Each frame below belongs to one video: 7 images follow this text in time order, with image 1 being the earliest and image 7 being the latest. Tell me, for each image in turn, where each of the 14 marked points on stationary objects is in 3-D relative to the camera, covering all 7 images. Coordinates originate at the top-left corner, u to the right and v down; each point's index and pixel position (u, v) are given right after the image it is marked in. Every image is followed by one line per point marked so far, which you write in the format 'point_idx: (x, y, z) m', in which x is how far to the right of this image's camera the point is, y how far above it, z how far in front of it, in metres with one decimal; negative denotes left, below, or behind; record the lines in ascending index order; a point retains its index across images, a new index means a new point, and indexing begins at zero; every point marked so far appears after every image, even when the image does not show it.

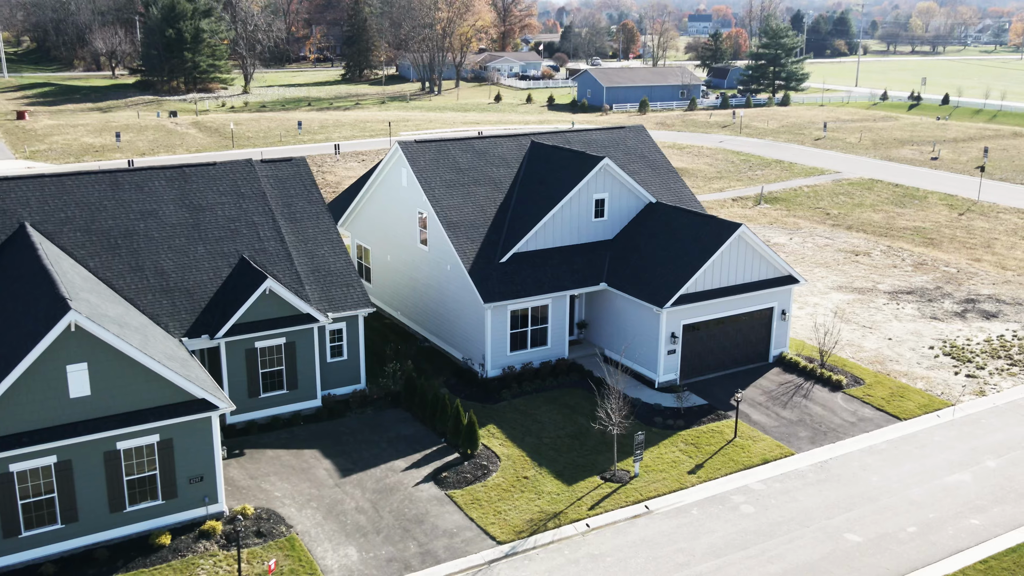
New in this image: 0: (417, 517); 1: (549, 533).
0: (-1.9, -4.4, +18.9) m
1: (+0.7, -4.6, +18.4) m
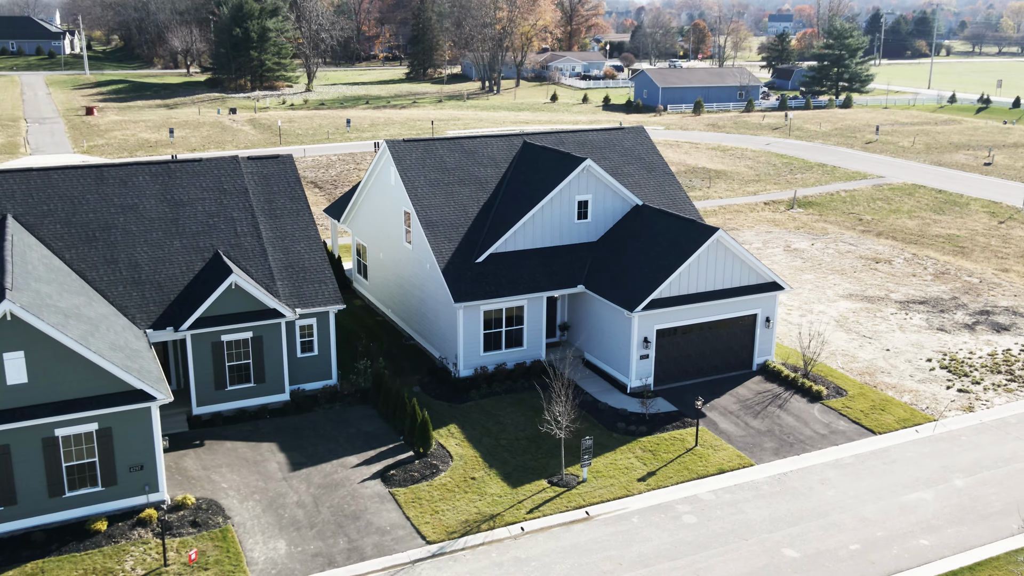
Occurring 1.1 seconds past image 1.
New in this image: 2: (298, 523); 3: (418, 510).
0: (-3.1, -4.4, +19.0) m
1: (-0.6, -4.6, +18.4) m
2: (-4.1, -4.5, +18.6) m
3: (-1.8, -4.3, +19.2) m
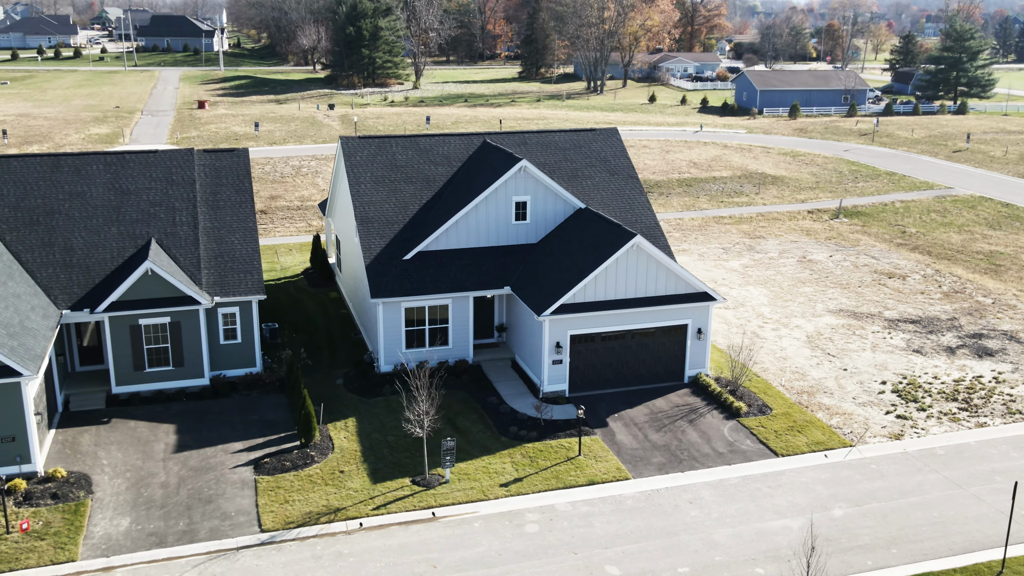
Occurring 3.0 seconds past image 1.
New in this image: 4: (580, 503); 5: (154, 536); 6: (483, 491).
0: (-6.1, -4.2, +19.6) m
1: (-3.7, -4.5, +18.6) m
2: (-7.1, -4.2, +19.3) m
3: (-4.8, -4.2, +19.5) m
4: (+1.4, -4.3, +19.5) m
5: (-6.7, -4.6, +18.2) m
6: (-0.6, -4.1, +19.9) m
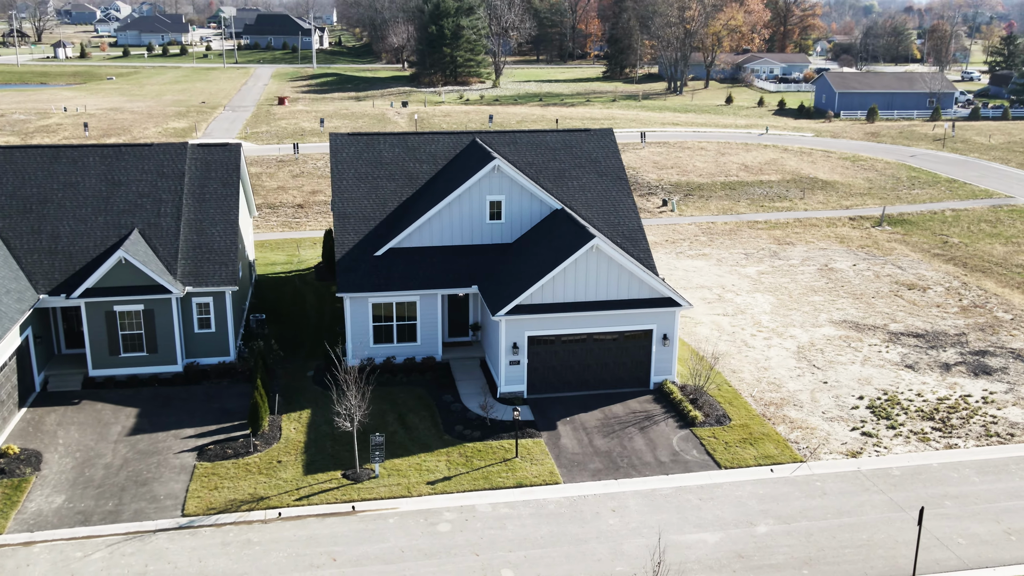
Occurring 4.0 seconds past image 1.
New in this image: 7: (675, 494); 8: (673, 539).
0: (-7.6, -4.0, +20.2) m
1: (-5.4, -4.4, +19.0) m
2: (-8.7, -4.0, +20.0) m
3: (-6.3, -4.0, +20.0) m
4: (-0.2, -4.3, +19.4) m
5: (-8.3, -4.4, +18.9) m
6: (-2.1, -4.1, +19.9) m
7: (+3.3, -4.2, +19.8) m
8: (+3.0, -4.6, +18.1) m
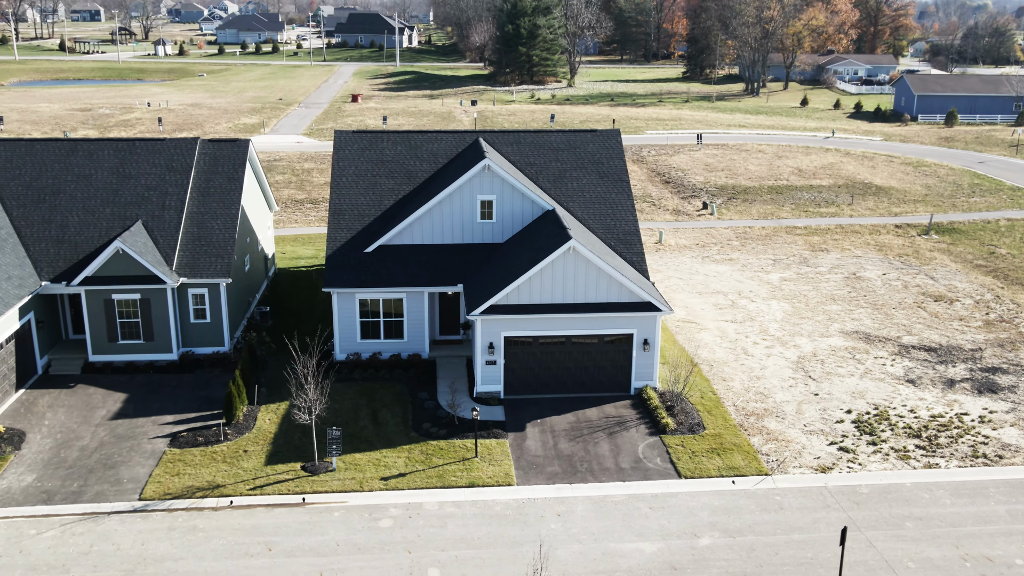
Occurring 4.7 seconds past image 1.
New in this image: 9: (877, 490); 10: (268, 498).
0: (-8.5, -3.7, +20.9) m
1: (-6.4, -4.2, +19.5) m
2: (-9.6, -3.7, +20.8) m
3: (-7.3, -3.8, +20.6) m
4: (-1.3, -4.3, +19.4) m
5: (-9.4, -4.1, +19.7) m
6: (-3.1, -4.0, +20.1) m
7: (+2.3, -4.2, +19.4) m
8: (+1.8, -4.7, +17.8) m
9: (+7.4, -4.1, +19.8) m
10: (-4.9, -4.2, +19.6) m
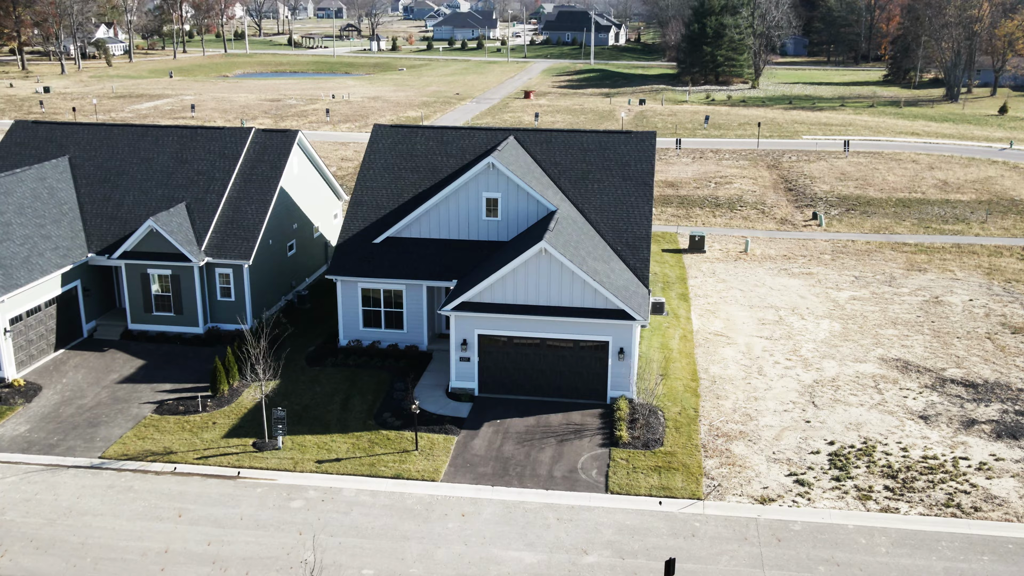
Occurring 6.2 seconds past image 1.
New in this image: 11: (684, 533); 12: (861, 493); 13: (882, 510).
0: (-9.6, -3.1, +22.8) m
1: (-8.0, -3.7, +20.9) m
2: (-10.7, -3.0, +23.0) m
3: (-8.5, -3.3, +22.2) m
4: (-3.0, -4.1, +19.7) m
5: (-10.8, -3.4, +21.8) m
6: (-4.5, -3.7, +20.8) m
7: (+0.5, -4.3, +19.0) m
8: (-0.3, -4.7, +17.5) m
9: (+5.6, -4.5, +18.3) m
10: (-6.4, -3.8, +20.7) m
11: (+3.2, -4.6, +18.2) m
12: (+7.0, -4.1, +19.6) m
13: (+7.2, -4.3, +18.9) m
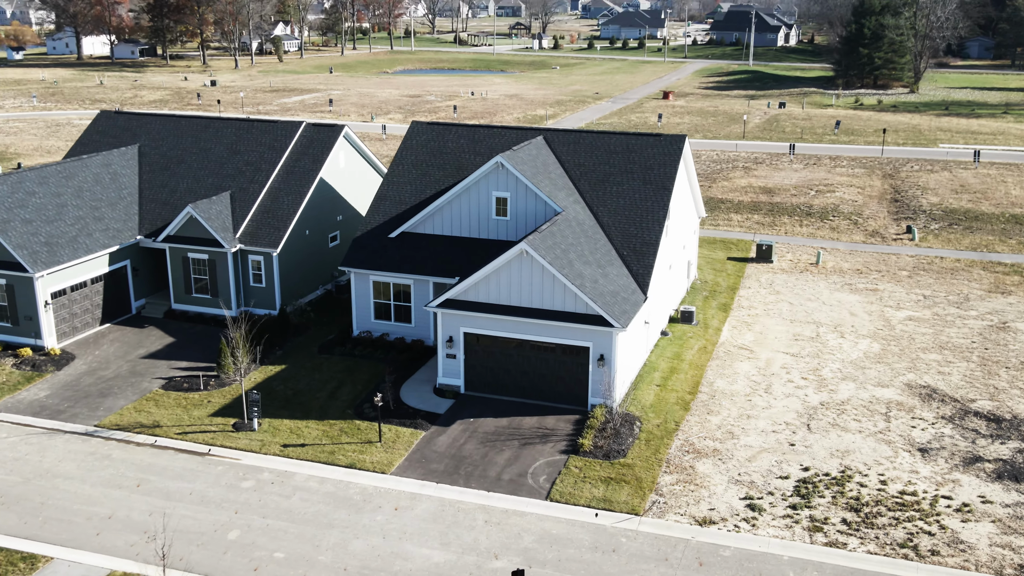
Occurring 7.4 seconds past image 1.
0: (-10.1, -2.6, +24.4) m
1: (-8.8, -3.3, +22.3) m
2: (-11.1, -2.5, +24.8) m
3: (-9.1, -2.9, +23.7) m
4: (-4.1, -4.0, +20.3) m
5: (-11.4, -2.9, +23.6) m
6: (-5.4, -3.5, +21.6) m
7: (-0.8, -4.3, +19.0) m
8: (-1.9, -4.7, +17.6) m
9: (+4.1, -4.8, +17.4) m
10: (-7.3, -3.5, +21.8) m
11: (+1.7, -4.7, +17.7) m
12: (+5.7, -4.4, +18.4) m
13: (+5.8, -4.6, +17.7) m
